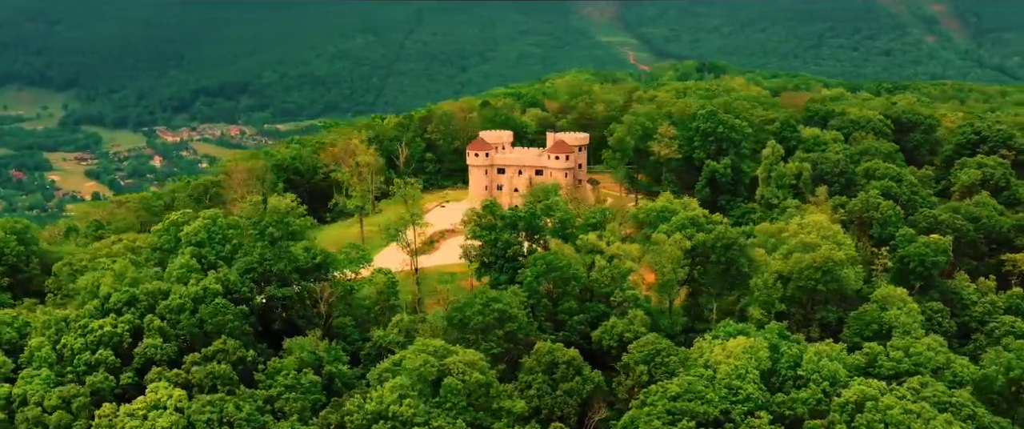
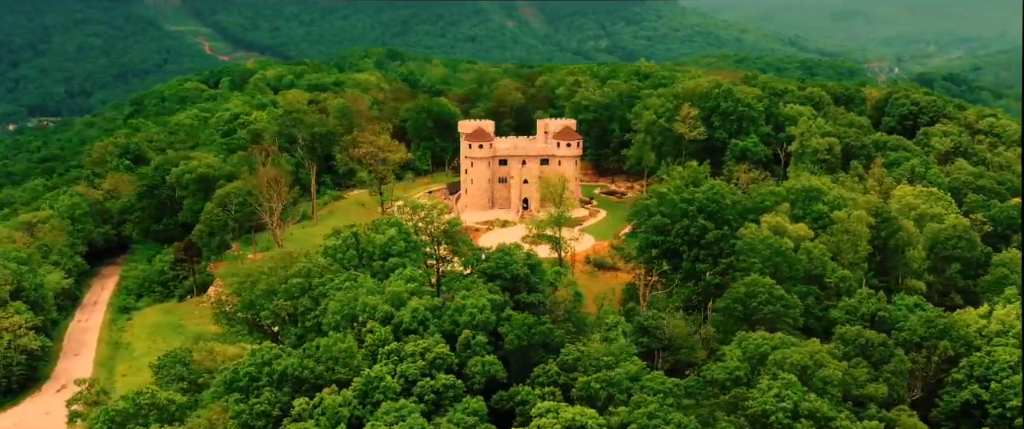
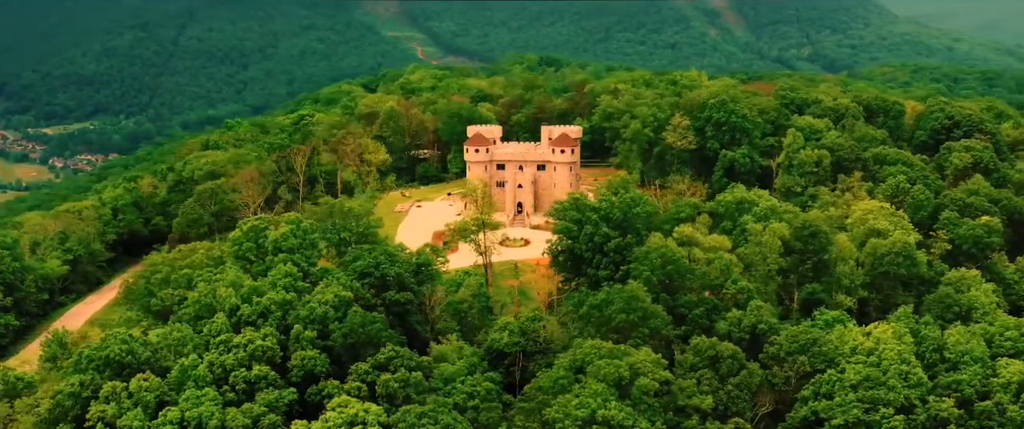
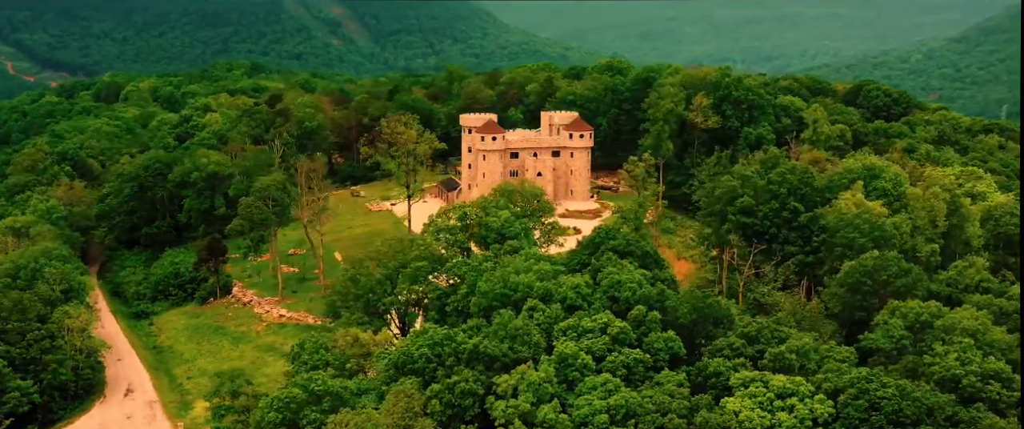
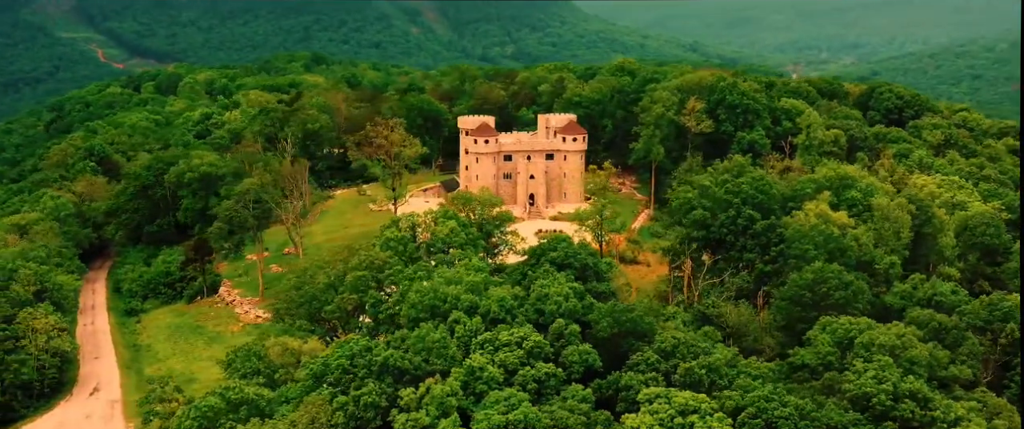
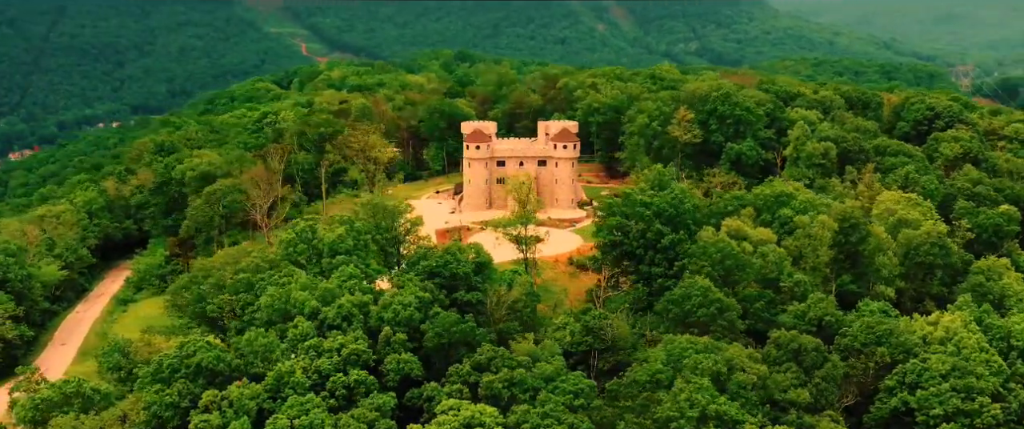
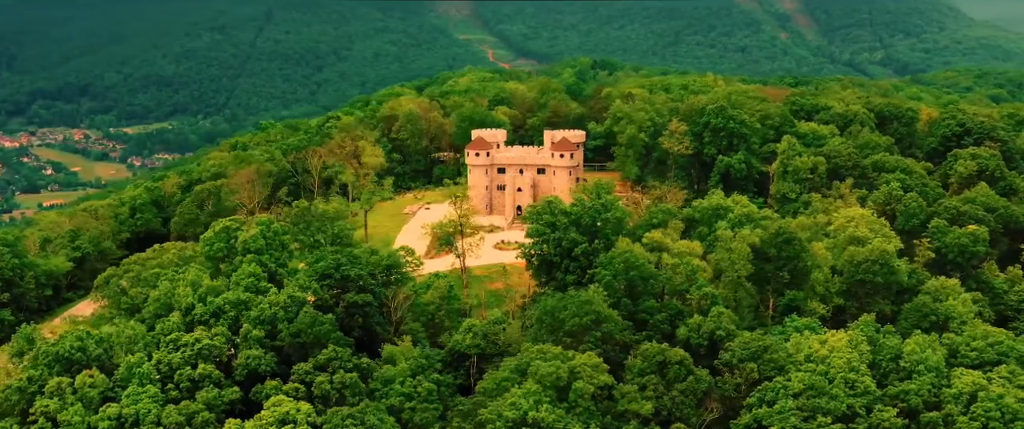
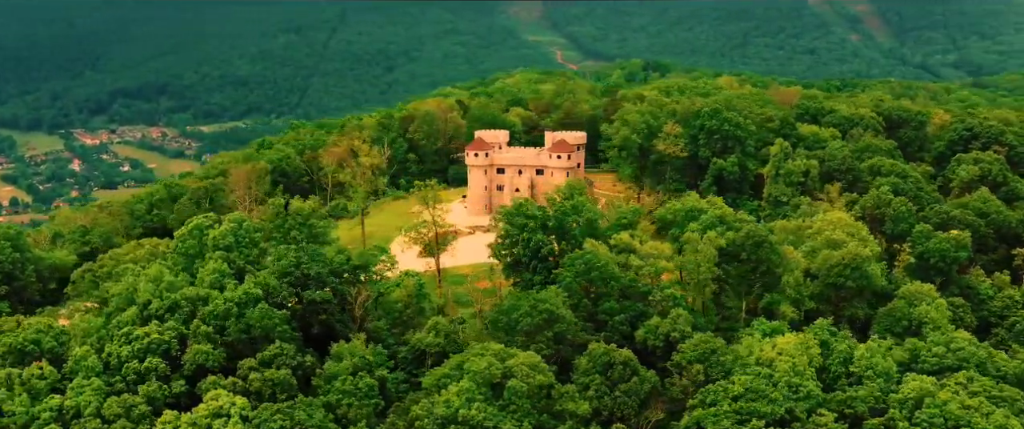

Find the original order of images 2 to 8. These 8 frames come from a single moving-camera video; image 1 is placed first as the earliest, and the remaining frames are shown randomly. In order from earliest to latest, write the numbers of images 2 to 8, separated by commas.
8, 7, 3, 6, 2, 5, 4
